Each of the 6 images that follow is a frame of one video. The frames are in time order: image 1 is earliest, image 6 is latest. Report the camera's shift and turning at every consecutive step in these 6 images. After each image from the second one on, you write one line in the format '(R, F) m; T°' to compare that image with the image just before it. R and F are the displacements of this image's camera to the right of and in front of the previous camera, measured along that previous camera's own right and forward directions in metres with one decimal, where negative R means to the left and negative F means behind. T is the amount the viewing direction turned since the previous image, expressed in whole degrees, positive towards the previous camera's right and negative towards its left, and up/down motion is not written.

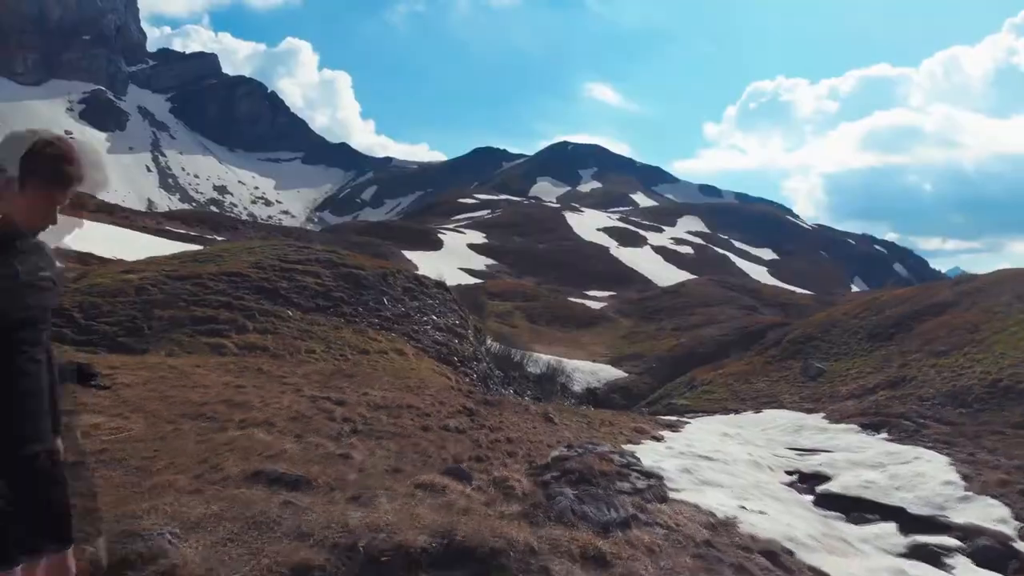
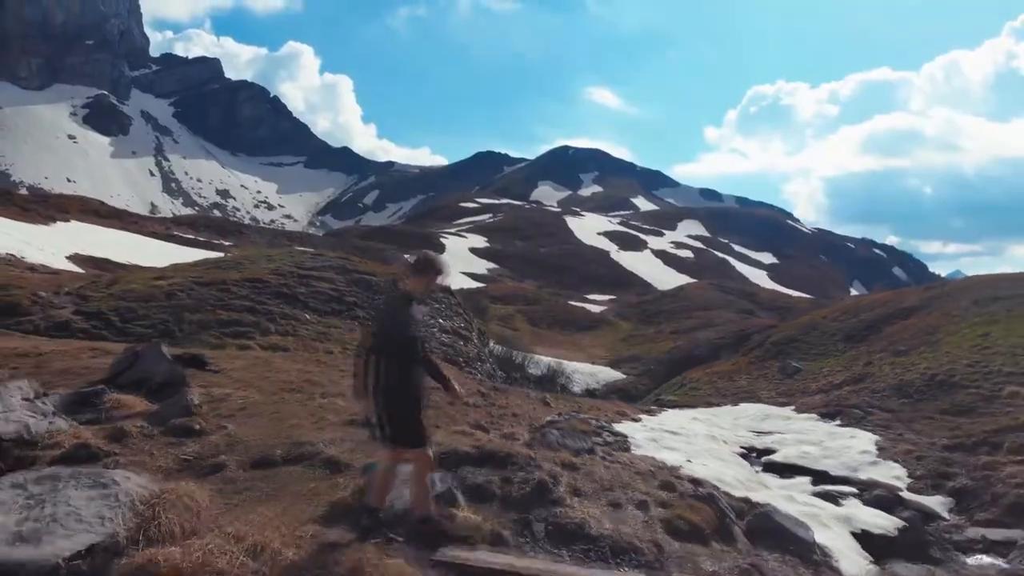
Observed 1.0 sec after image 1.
(0.0, -1.9) m; 0°
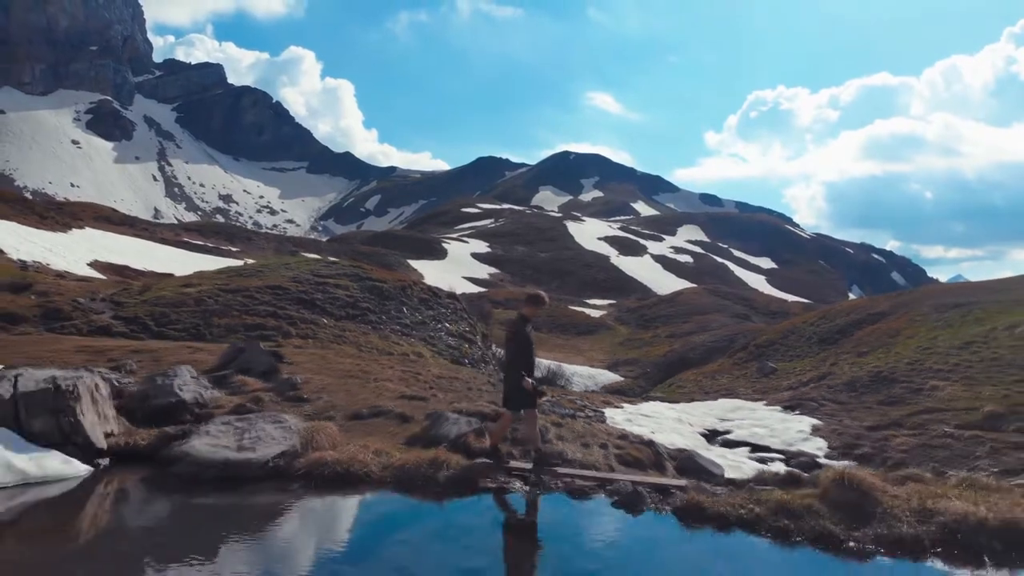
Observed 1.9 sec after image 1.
(-0.1, -2.3) m; 0°
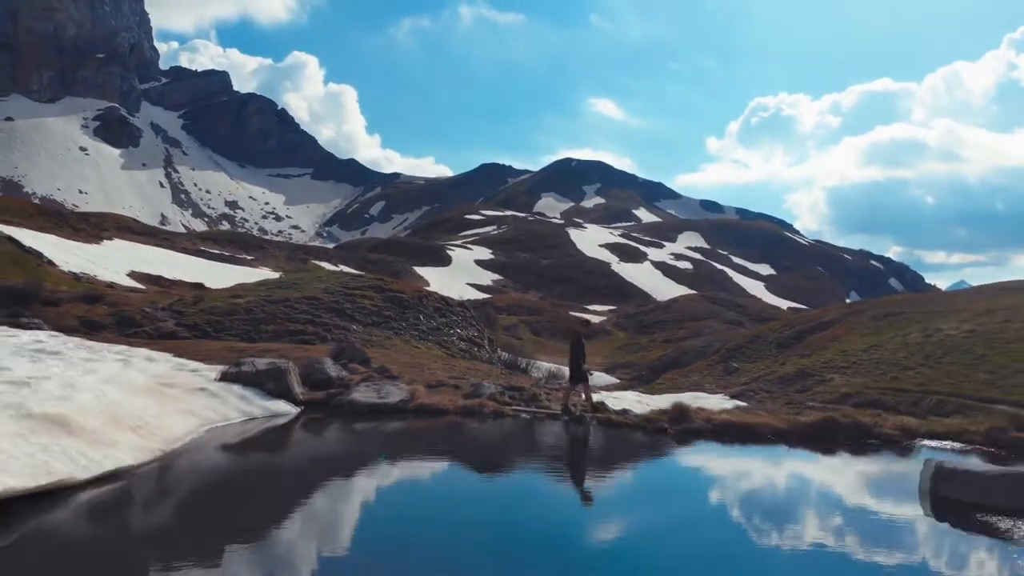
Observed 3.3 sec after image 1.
(-0.1, -4.8) m; 0°
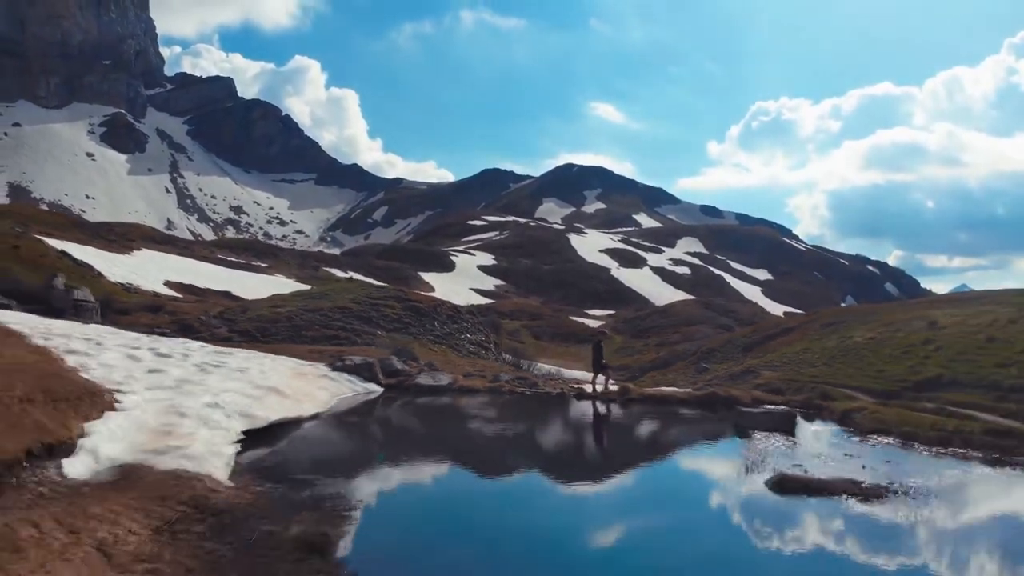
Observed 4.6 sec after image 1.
(-0.1, -5.5) m; 0°
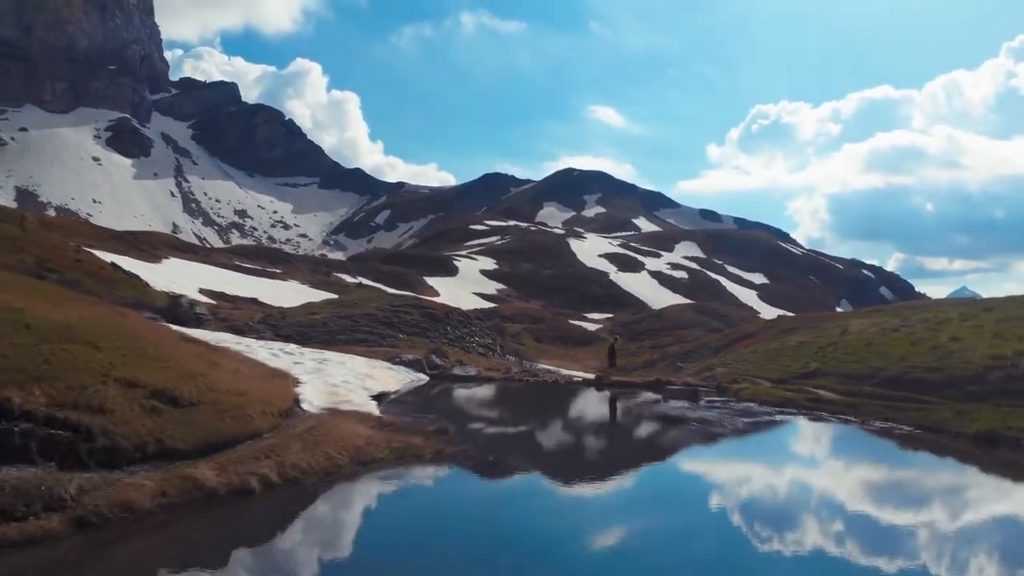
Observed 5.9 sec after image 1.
(-0.2, -6.4) m; 0°
